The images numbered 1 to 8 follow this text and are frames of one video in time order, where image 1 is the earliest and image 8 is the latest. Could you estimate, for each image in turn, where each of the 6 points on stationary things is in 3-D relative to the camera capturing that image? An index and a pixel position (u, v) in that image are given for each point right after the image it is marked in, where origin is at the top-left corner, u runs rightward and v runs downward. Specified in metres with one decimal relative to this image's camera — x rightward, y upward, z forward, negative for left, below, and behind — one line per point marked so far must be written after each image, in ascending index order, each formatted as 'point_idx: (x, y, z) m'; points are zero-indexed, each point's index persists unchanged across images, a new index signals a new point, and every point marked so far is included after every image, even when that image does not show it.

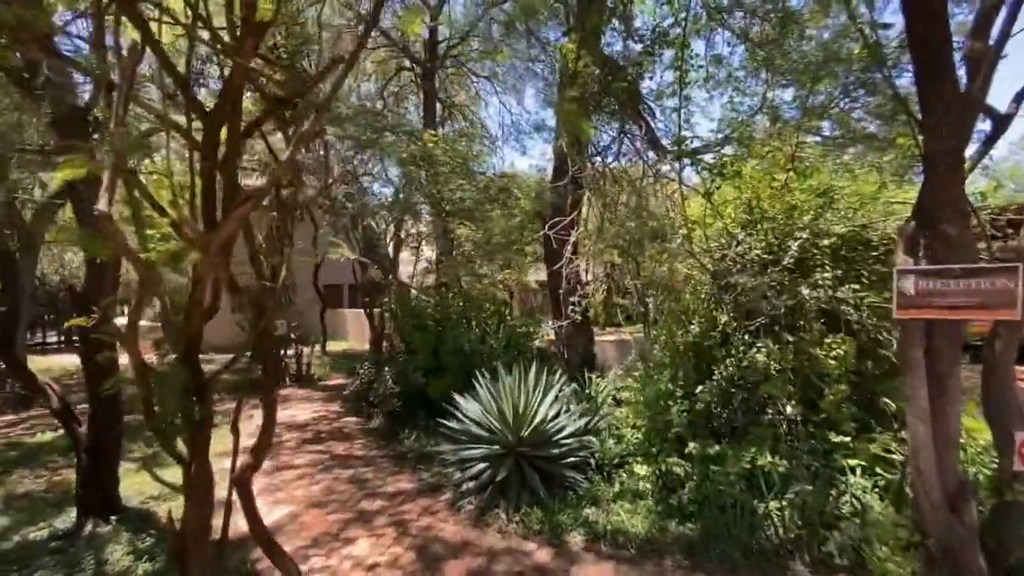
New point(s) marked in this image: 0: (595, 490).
0: (+0.8, -2.0, +4.8) m
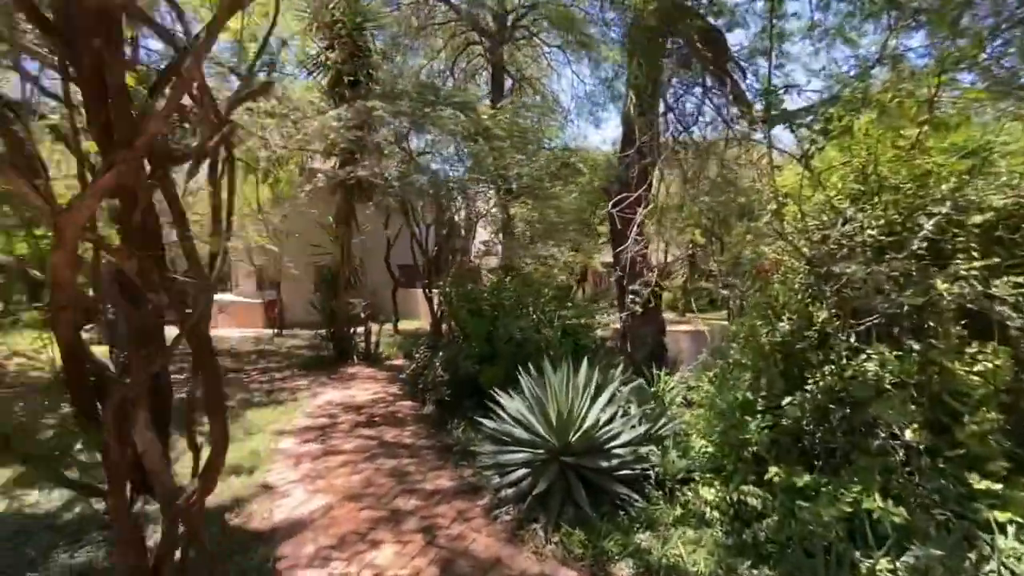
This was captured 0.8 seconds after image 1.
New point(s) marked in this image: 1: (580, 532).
0: (+1.2, -1.9, +4.1) m
1: (+0.6, -2.0, +3.9) m
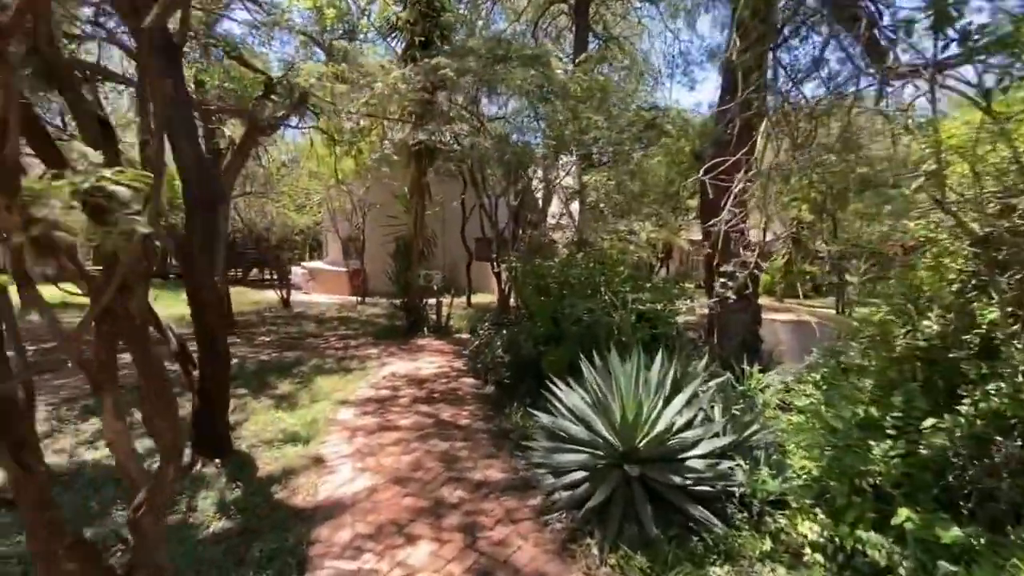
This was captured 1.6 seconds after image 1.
0: (+1.5, -1.8, +3.4) m
1: (+0.9, -1.8, +3.3) m
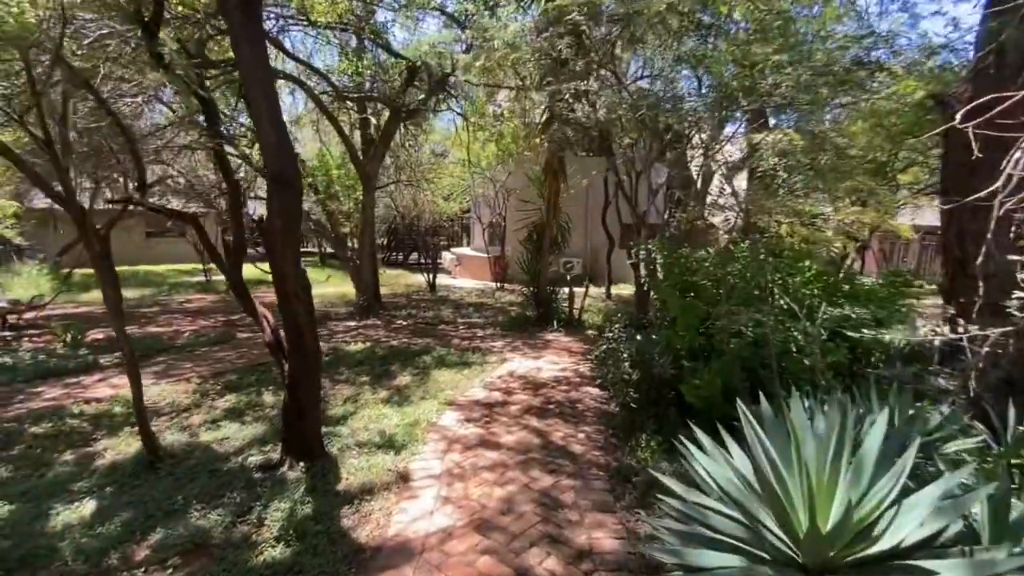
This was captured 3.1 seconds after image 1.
0: (+1.9, -1.9, +1.7) m
1: (+1.3, -1.9, +1.9) m
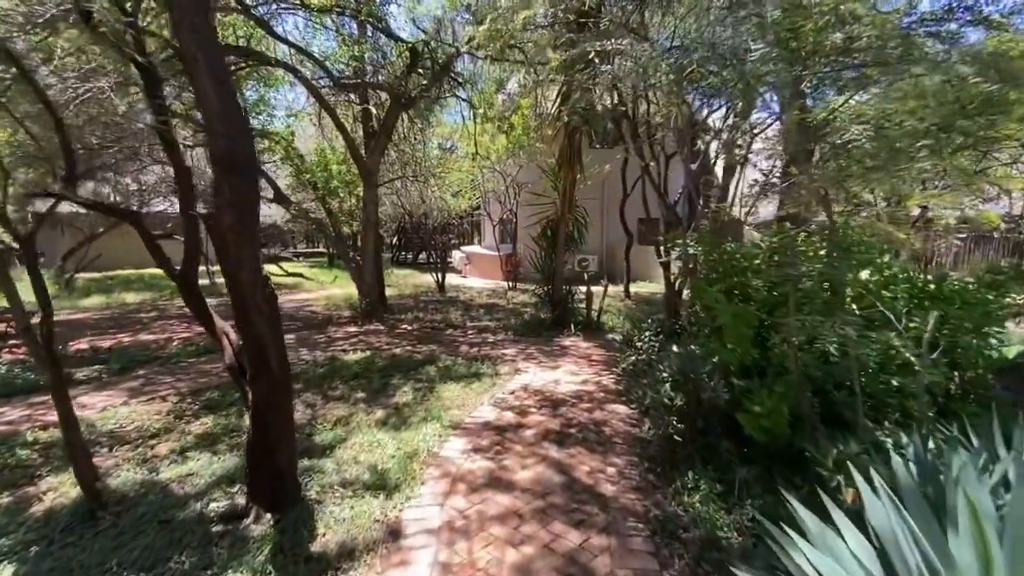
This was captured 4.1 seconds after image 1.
0: (+2.0, -1.9, +0.8) m
1: (+1.3, -2.0, +0.9) m
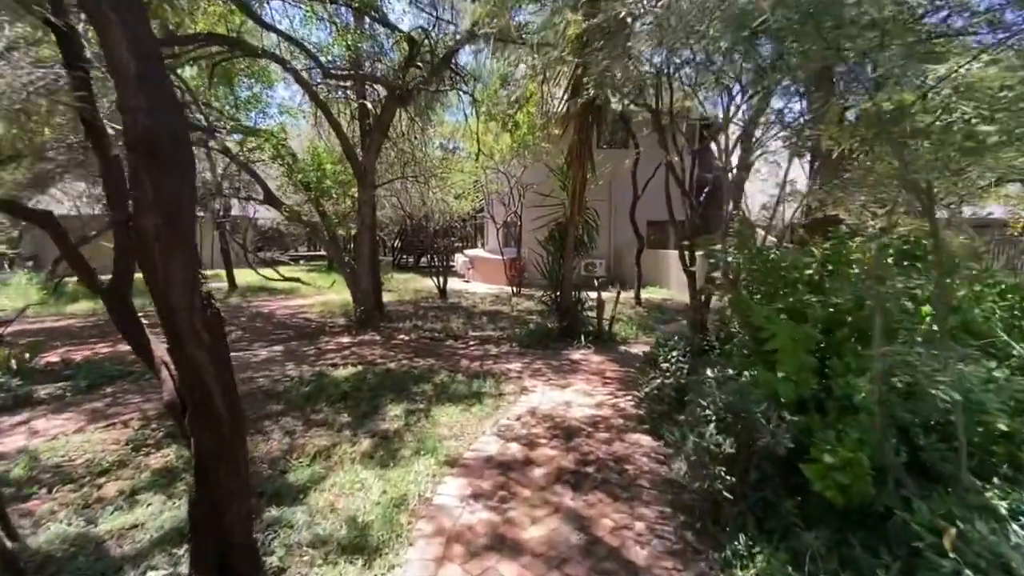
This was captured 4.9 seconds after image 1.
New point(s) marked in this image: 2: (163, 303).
0: (+2.0, -2.0, 0.0) m
1: (+1.3, -2.1, +0.2) m
2: (-1.9, -0.1, +2.6) m
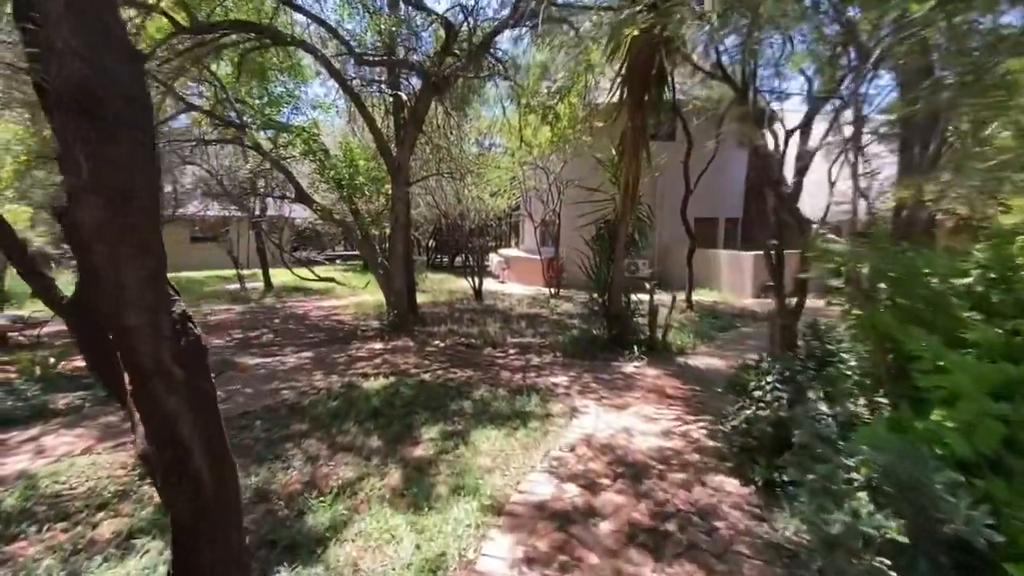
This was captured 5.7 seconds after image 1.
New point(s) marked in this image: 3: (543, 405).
0: (+2.1, -2.1, -0.9) m
1: (+1.5, -2.2, -0.7) m
2: (-1.5, -0.2, +1.9) m
3: (+0.4, -1.5, +6.1) m
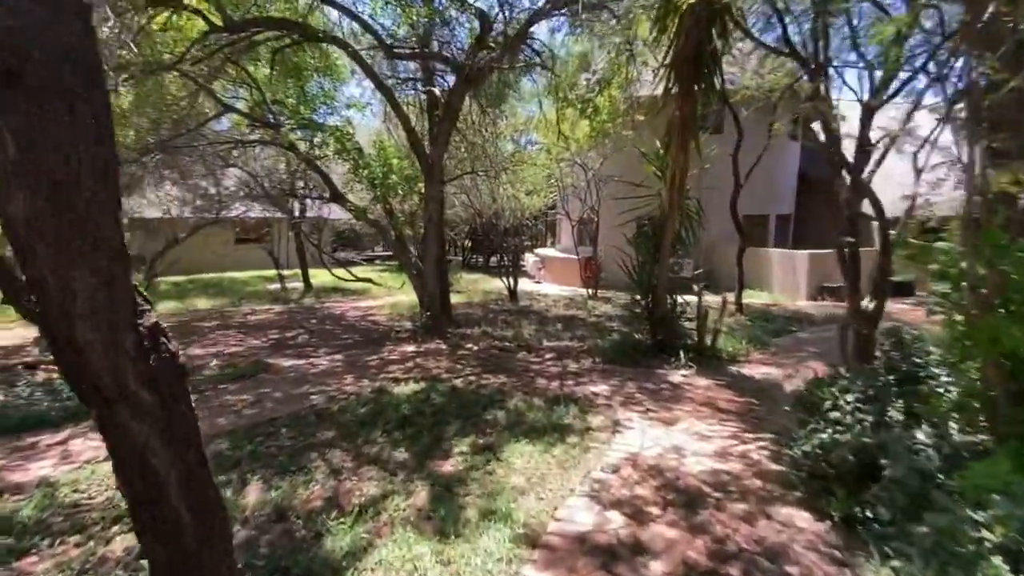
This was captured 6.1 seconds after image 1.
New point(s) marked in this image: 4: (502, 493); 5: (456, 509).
0: (+2.0, -2.1, -1.5) m
1: (+1.4, -2.2, -1.3) m
2: (-1.4, -0.2, +1.6) m
3: (+0.8, -1.5, +5.7) m
4: (-0.1, -1.7, +4.1) m
5: (-0.4, -1.8, +3.9) m
